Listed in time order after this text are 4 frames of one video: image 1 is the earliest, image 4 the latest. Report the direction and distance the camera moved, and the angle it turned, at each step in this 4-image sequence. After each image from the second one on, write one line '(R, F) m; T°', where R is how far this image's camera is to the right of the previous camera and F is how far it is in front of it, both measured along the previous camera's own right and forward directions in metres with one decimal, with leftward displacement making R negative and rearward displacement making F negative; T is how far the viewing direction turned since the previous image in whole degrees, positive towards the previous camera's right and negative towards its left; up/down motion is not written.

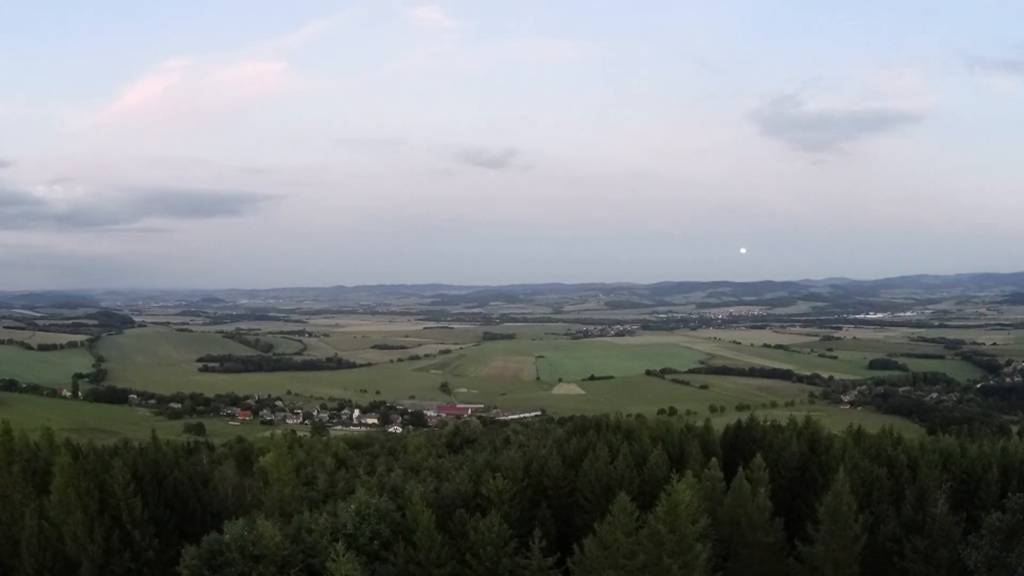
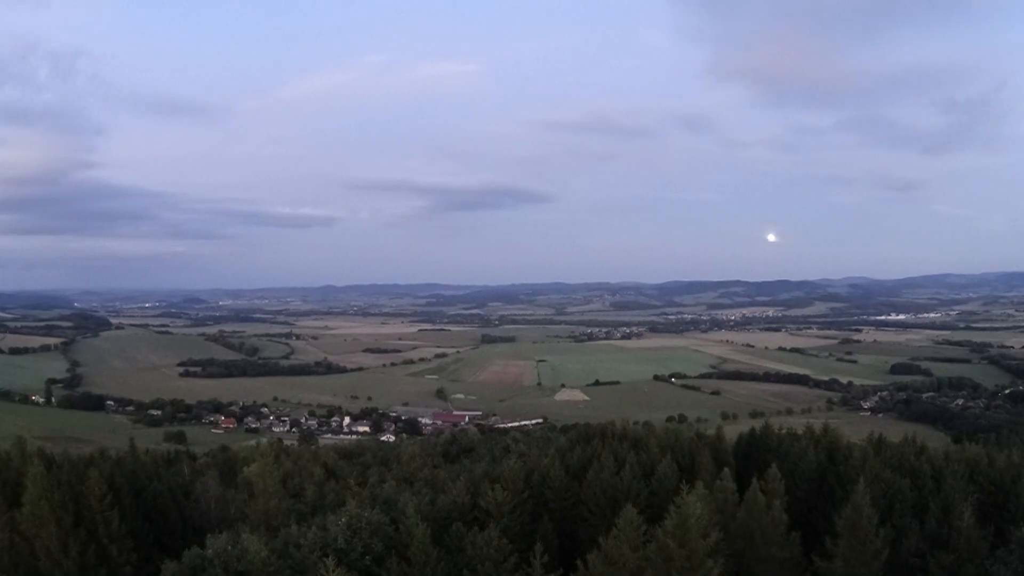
(+0.2, +1.5) m; 0°
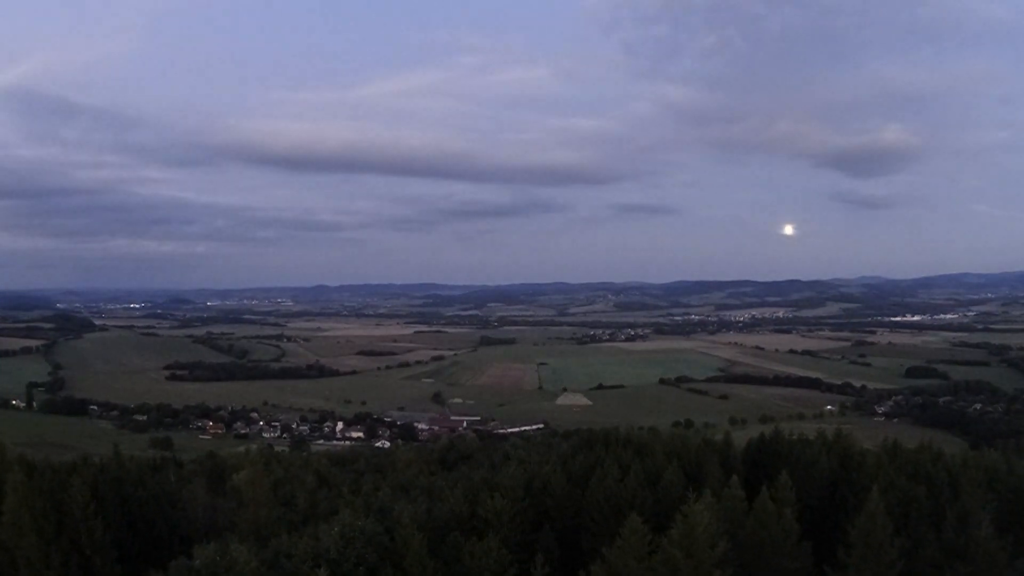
(+0.1, +1.0) m; 0°
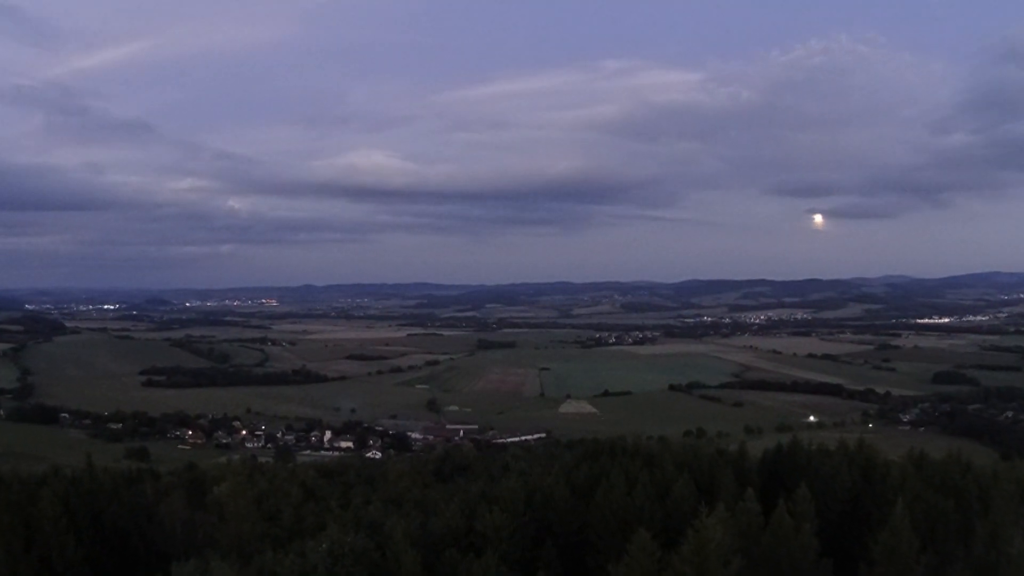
(+0.2, +1.5) m; 0°
